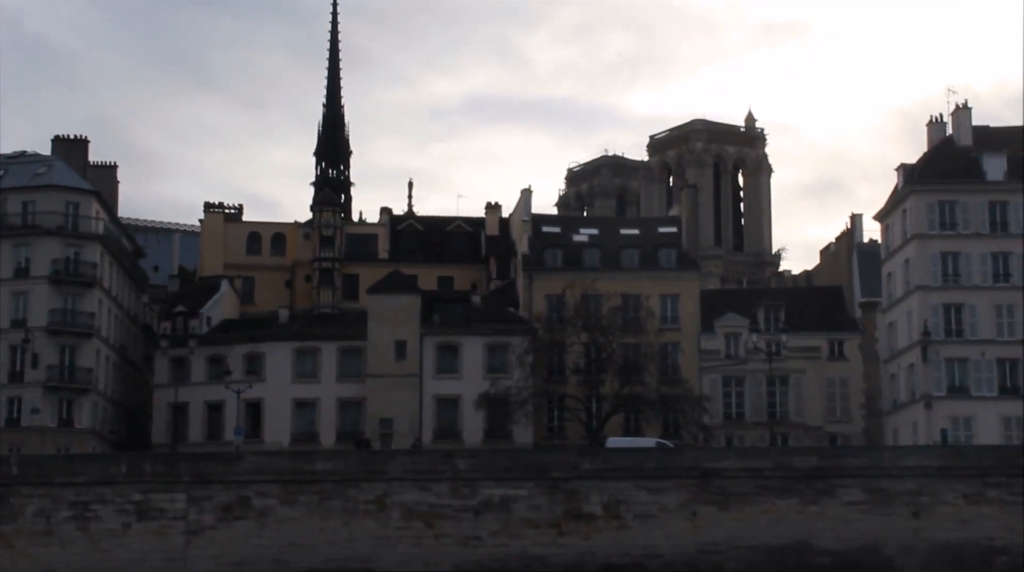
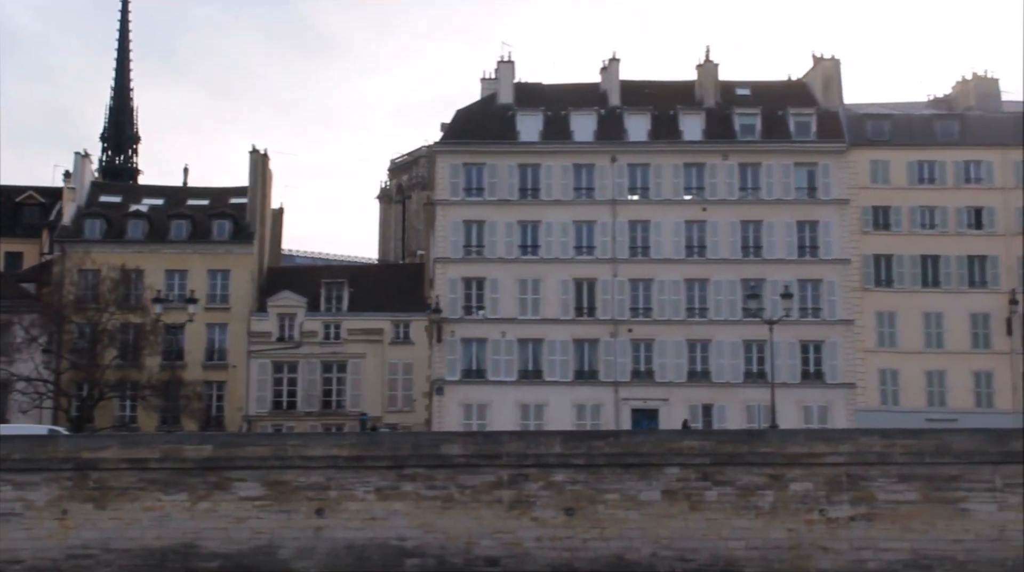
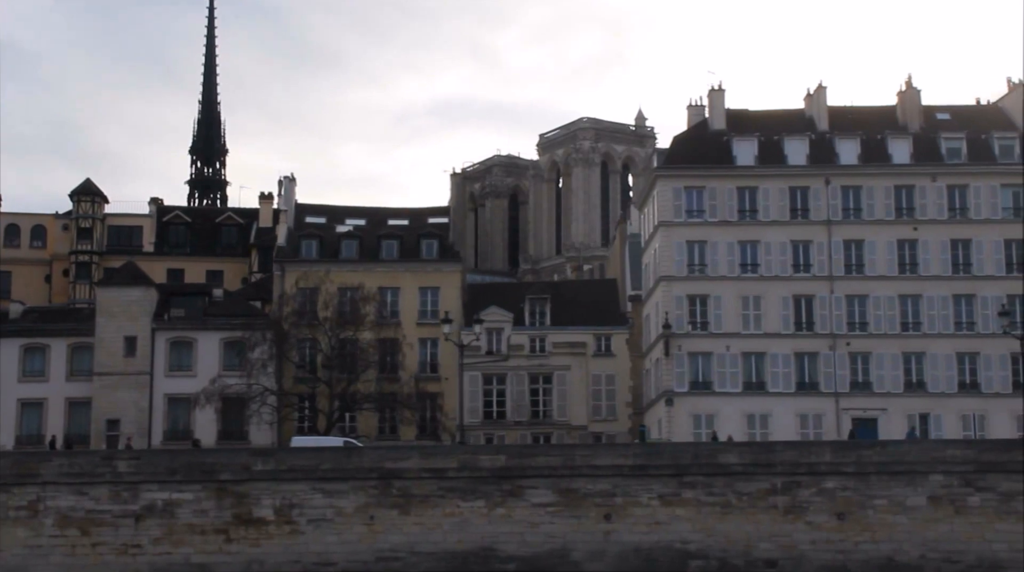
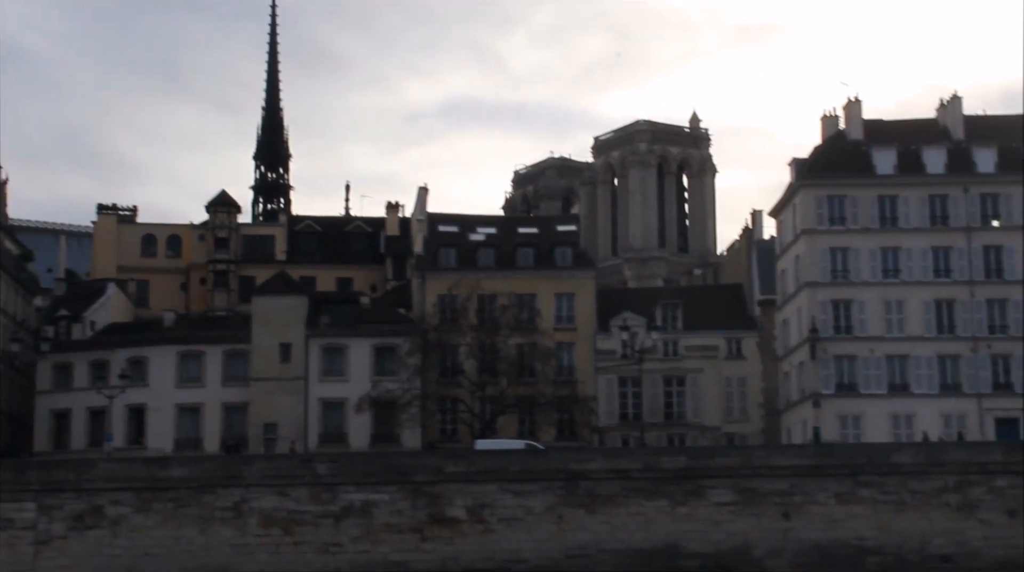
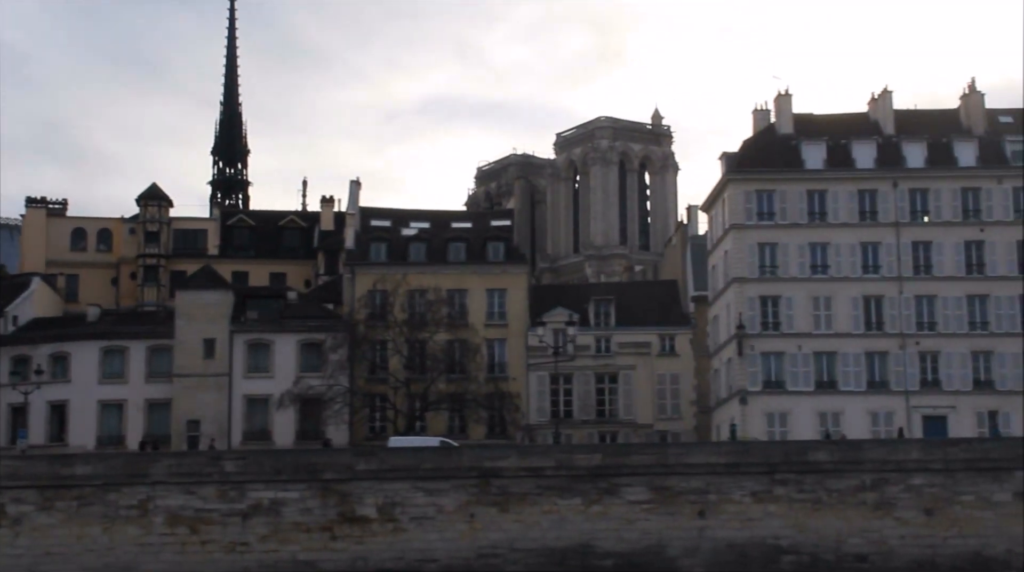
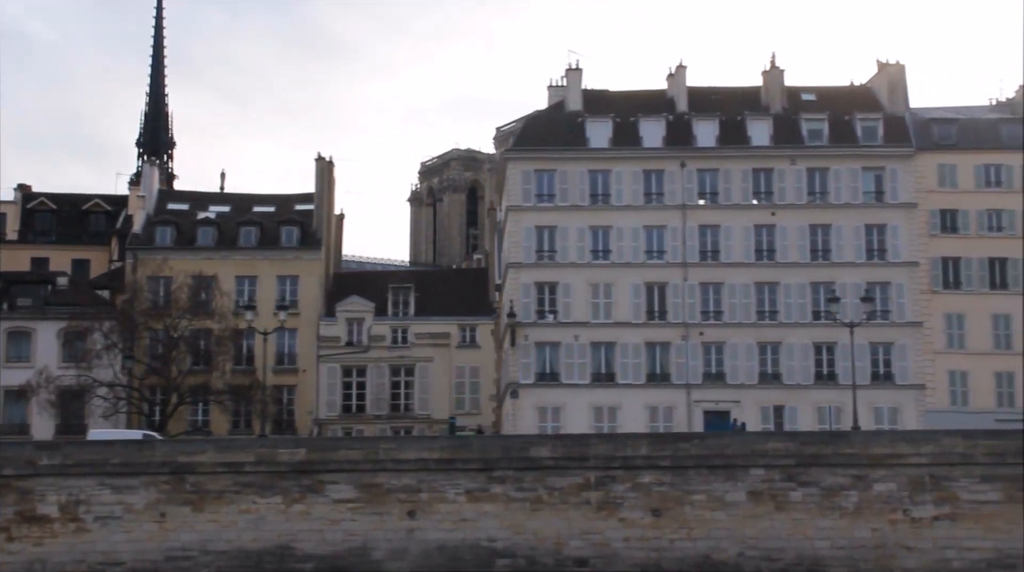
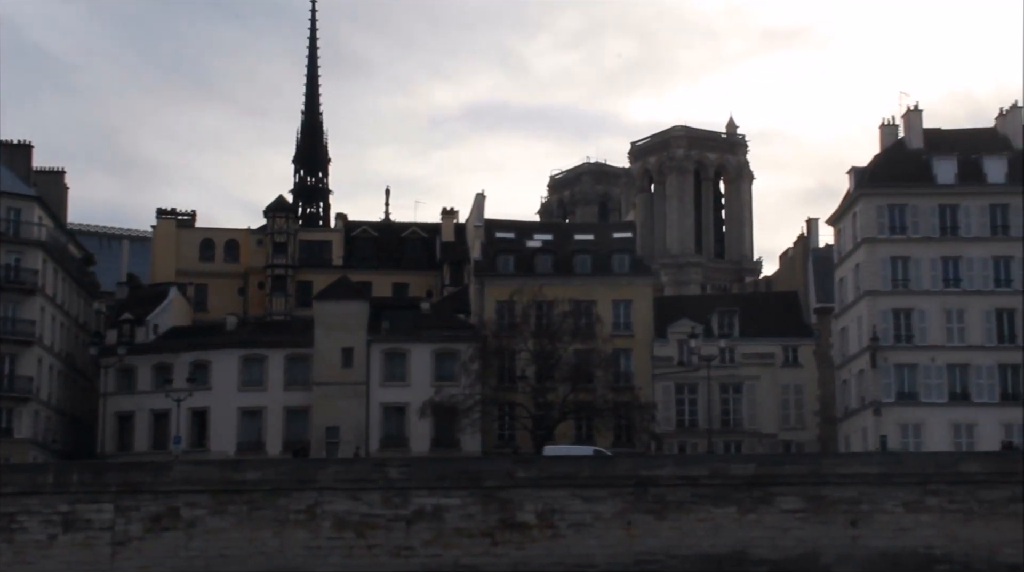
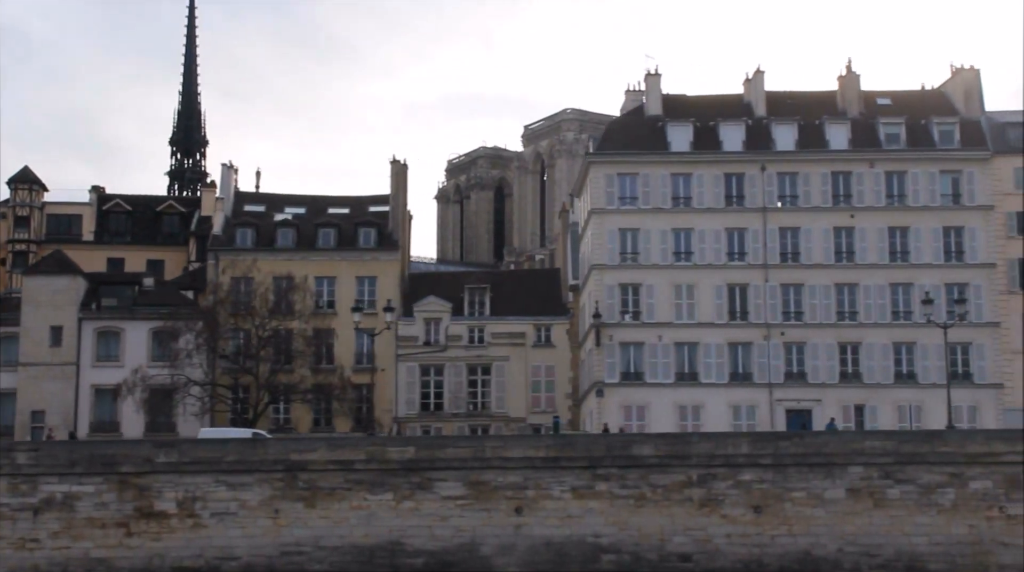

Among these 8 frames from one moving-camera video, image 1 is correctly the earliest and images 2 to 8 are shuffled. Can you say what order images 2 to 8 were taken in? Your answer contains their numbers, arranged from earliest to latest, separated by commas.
7, 4, 5, 3, 8, 6, 2
